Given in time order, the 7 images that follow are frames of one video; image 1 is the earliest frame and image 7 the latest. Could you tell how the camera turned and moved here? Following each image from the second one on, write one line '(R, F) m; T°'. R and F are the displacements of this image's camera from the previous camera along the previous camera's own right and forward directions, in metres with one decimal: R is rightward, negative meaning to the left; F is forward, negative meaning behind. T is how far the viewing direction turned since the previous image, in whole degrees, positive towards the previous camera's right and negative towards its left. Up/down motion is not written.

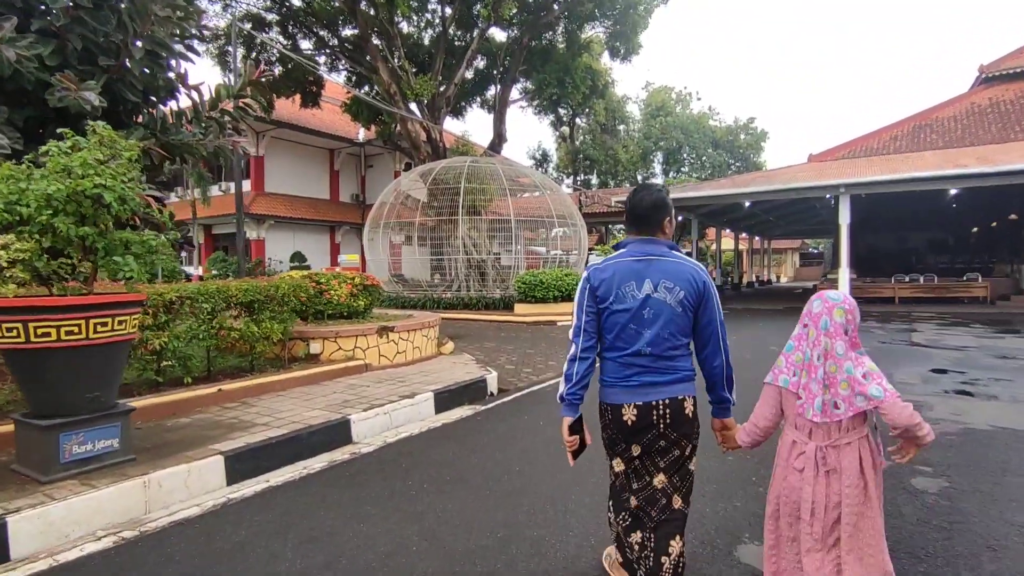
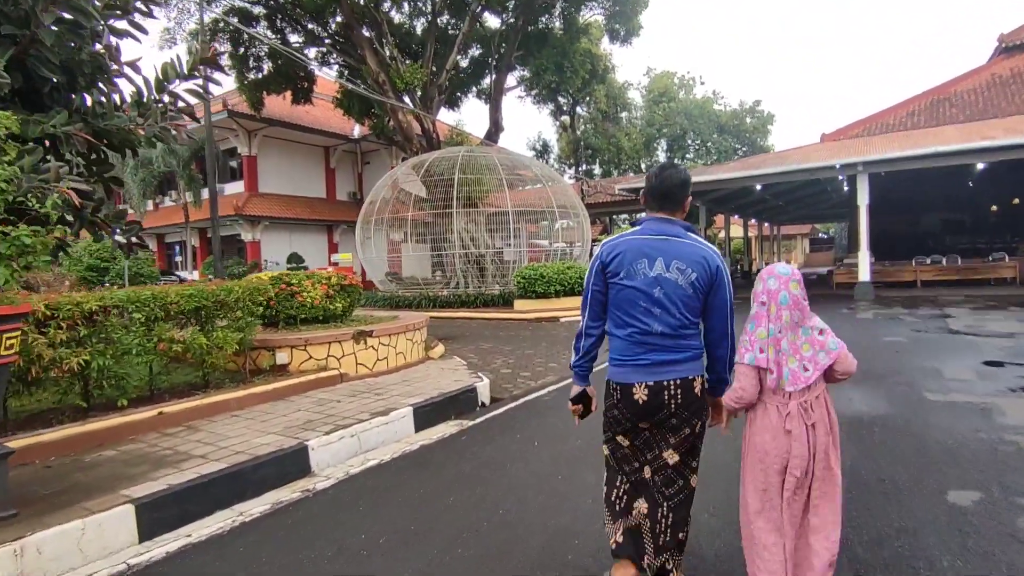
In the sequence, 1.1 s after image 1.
(+0.2, +0.8) m; -1°
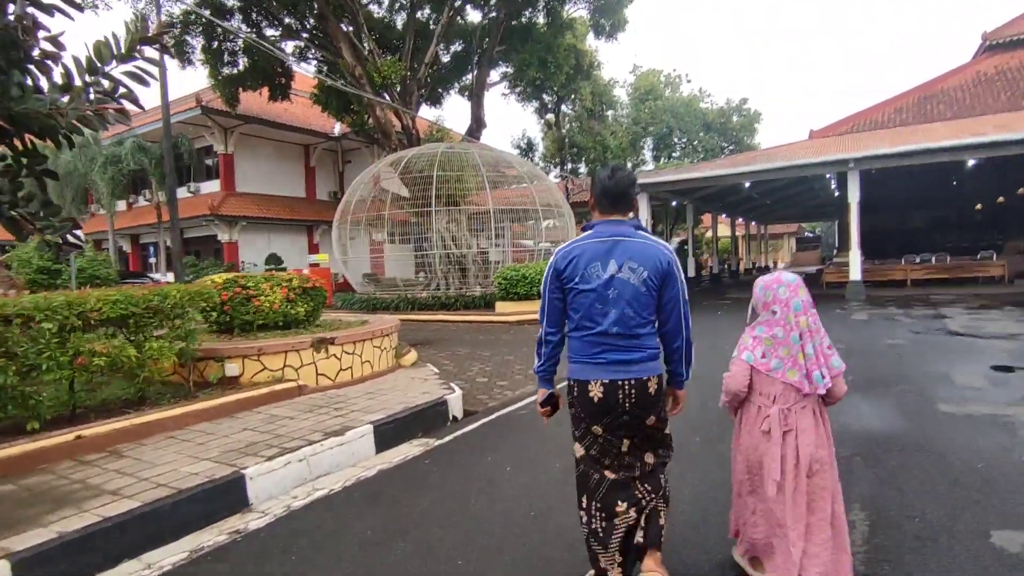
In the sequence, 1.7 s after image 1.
(+0.1, +0.5) m; +1°
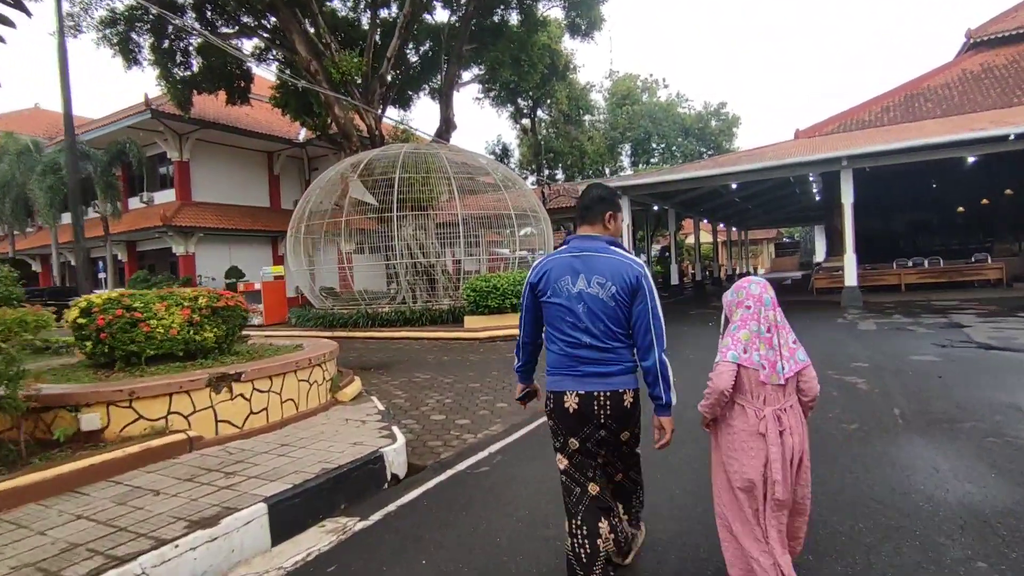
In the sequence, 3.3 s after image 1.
(+0.2, +1.2) m; +2°
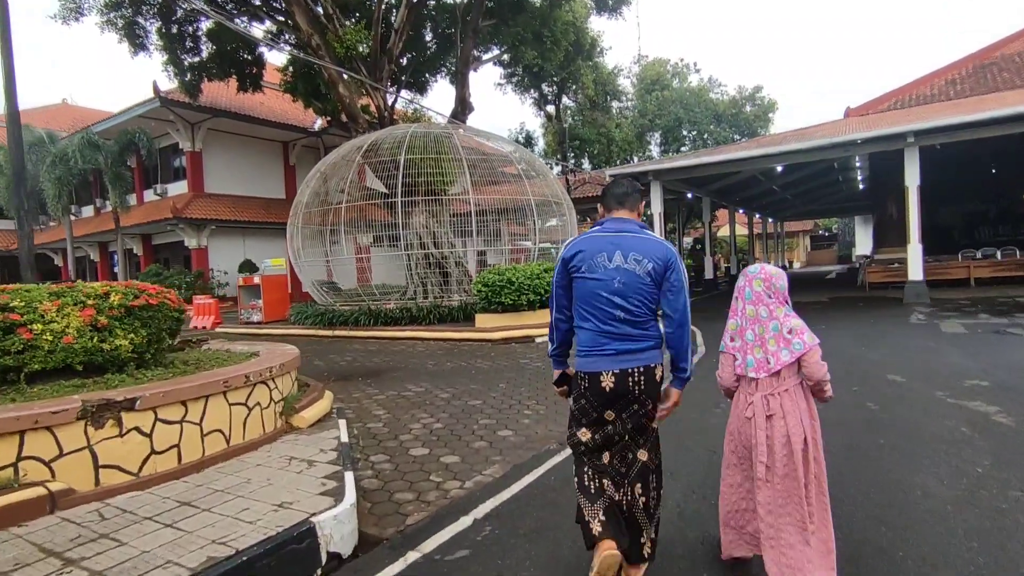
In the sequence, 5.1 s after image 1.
(+0.2, +1.3) m; -3°
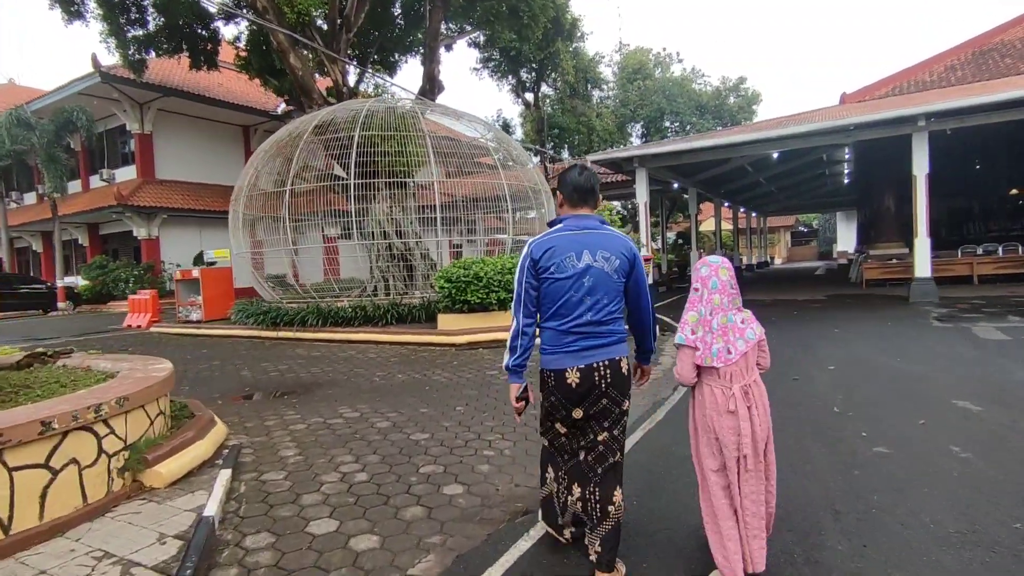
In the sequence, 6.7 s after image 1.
(+0.2, +1.3) m; +2°
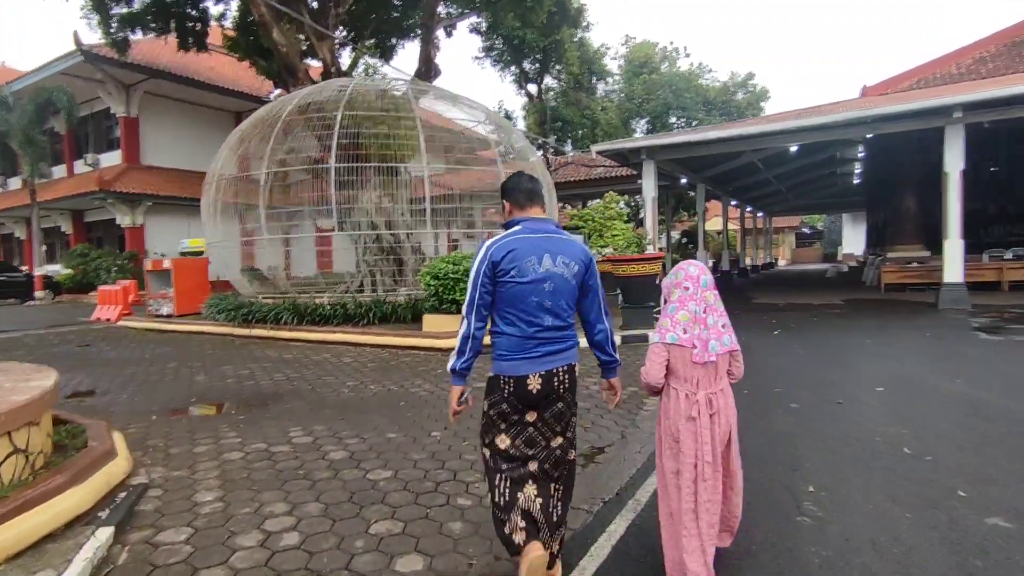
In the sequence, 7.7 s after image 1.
(+0.1, +0.9) m; 0°
